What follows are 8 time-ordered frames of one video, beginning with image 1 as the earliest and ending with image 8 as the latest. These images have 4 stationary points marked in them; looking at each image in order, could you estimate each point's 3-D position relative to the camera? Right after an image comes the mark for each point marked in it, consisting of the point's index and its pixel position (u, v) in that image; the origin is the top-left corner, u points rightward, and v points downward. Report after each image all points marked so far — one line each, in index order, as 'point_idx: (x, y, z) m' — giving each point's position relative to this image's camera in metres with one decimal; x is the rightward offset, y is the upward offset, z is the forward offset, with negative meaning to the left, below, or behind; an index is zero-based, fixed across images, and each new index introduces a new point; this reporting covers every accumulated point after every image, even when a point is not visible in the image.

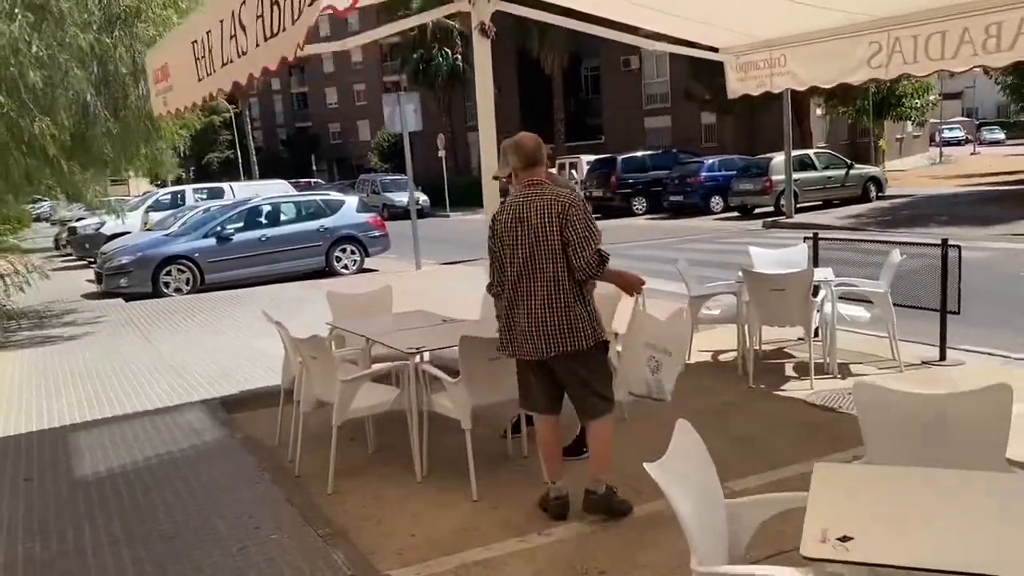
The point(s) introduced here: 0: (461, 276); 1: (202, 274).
0: (-0.9, +0.1, +14.3) m
1: (-5.3, +0.2, +15.2) m
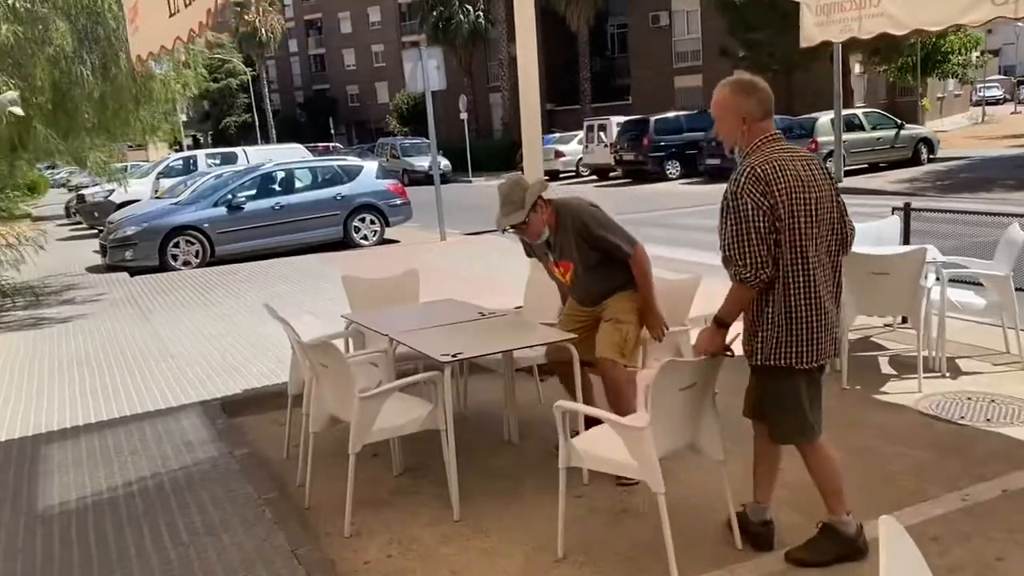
0: (-0.4, +0.5, +13.3) m
1: (-4.8, +0.7, +14.2) m
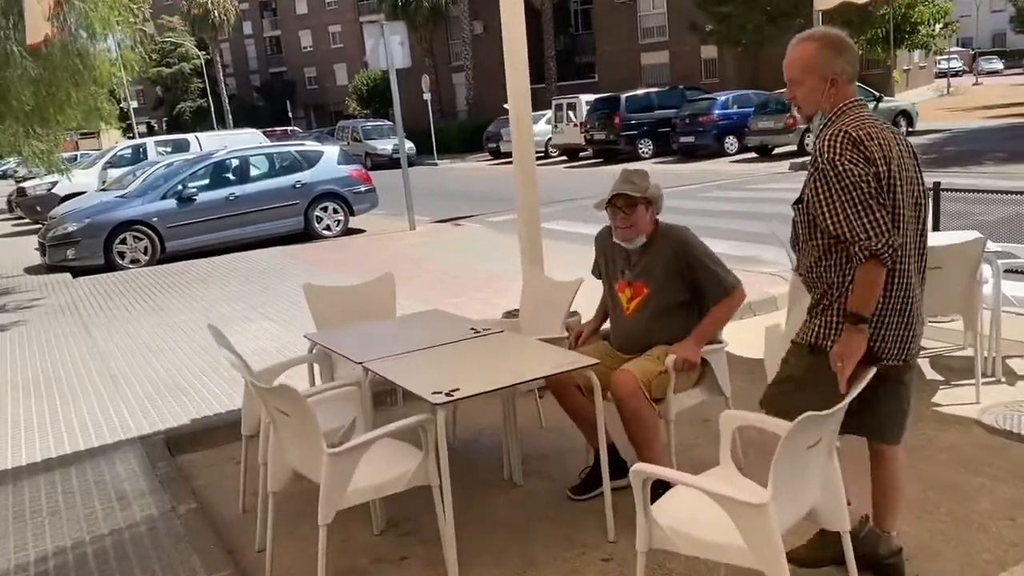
0: (-0.7, +0.6, +12.4) m
1: (-5.1, +0.7, +13.2) m
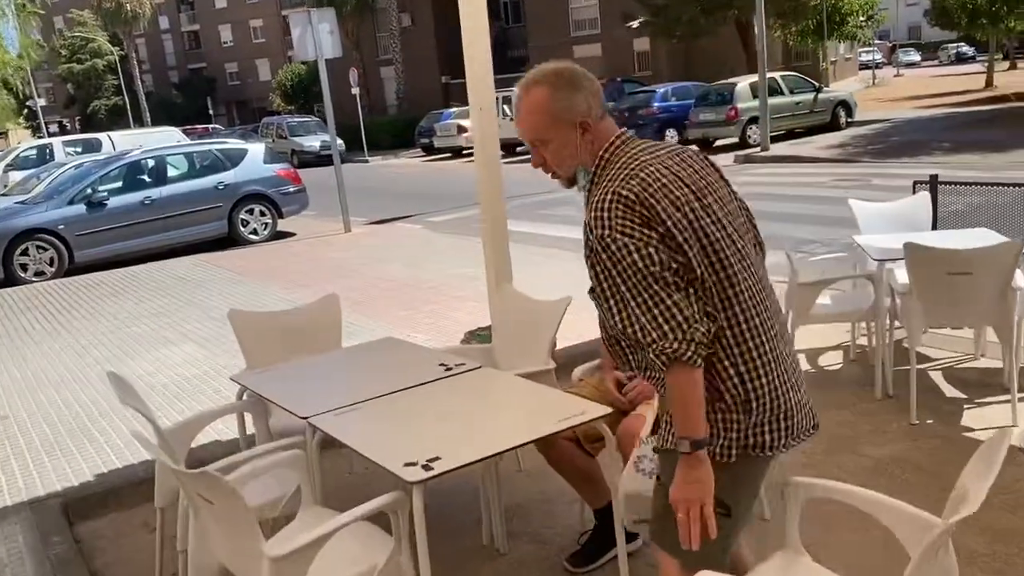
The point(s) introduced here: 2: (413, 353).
0: (-1.4, +0.6, +11.5) m
1: (-5.9, +0.5, +12.0) m
2: (-0.4, -0.3, +4.0) m
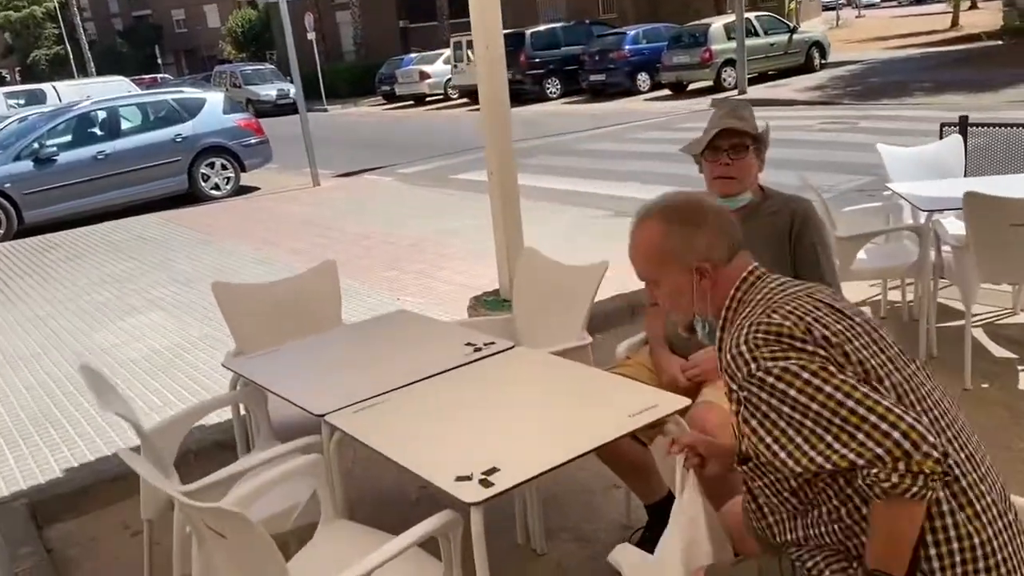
0: (-1.7, +1.1, +10.9) m
1: (-6.2, +1.0, +11.2) m
2: (-0.3, -0.2, +3.5) m
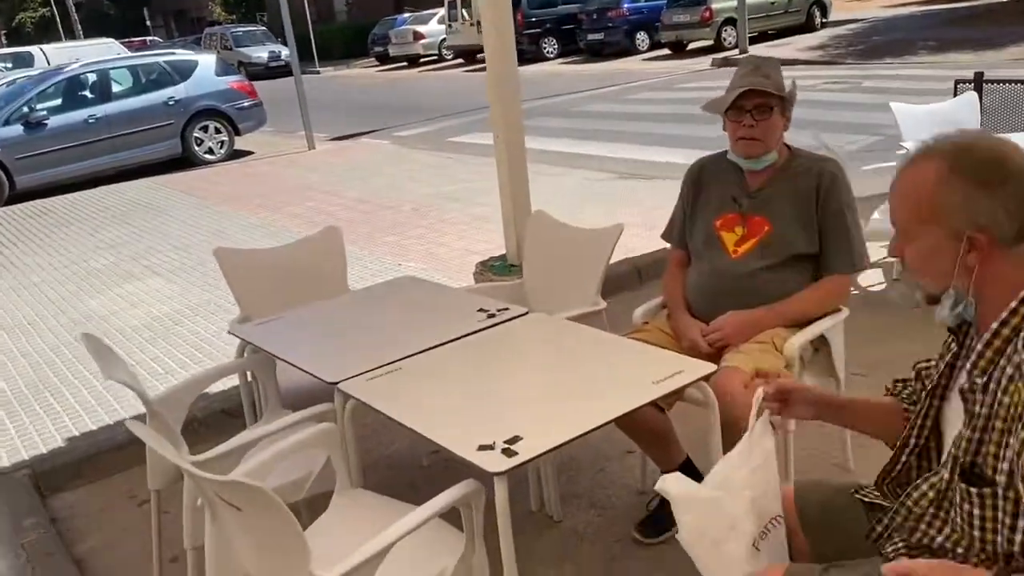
0: (-1.7, +1.5, +10.8) m
1: (-6.2, +1.4, +11.0) m
2: (-0.3, 0.0, +3.4) m
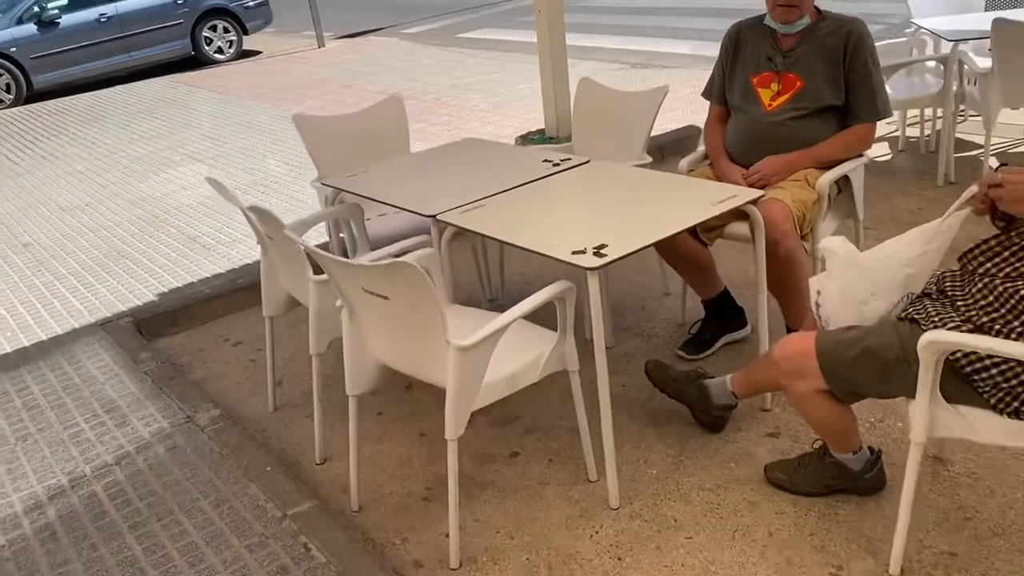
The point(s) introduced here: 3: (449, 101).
0: (-1.6, +2.8, +11.0) m
1: (-6.1, +2.7, +11.2) m
2: (0.0, +0.6, +3.8) m
3: (-0.6, +1.7, +8.0) m
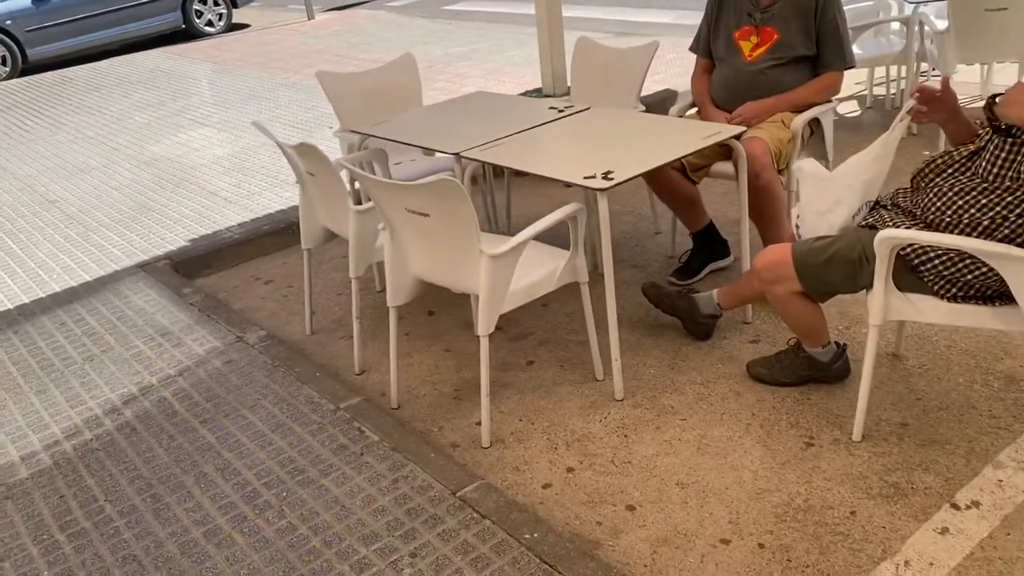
0: (-1.7, +3.3, +11.3) m
1: (-6.2, +3.1, +11.4) m
2: (0.0, +0.9, +4.2) m
3: (-0.6, +2.1, +8.4) m
